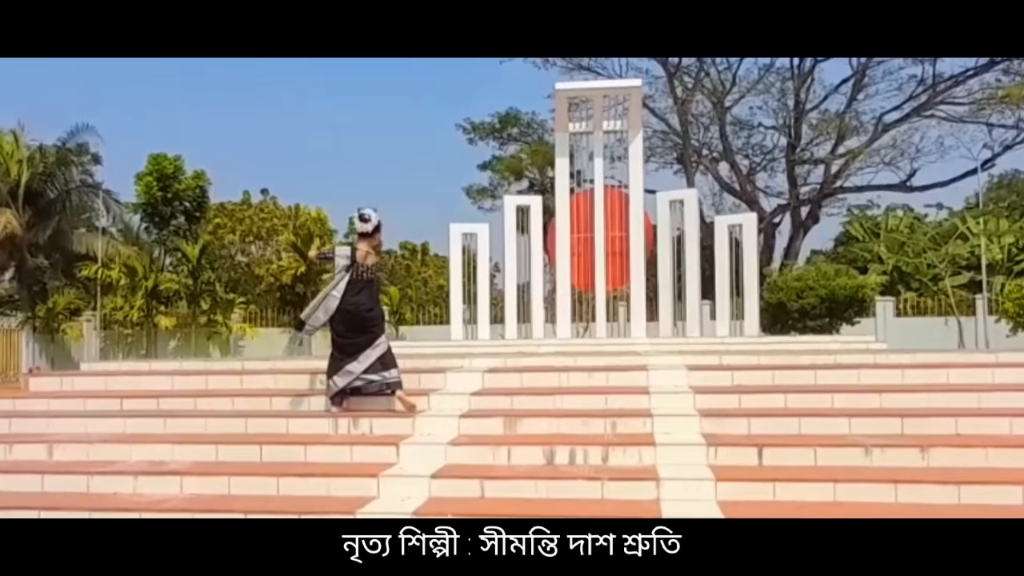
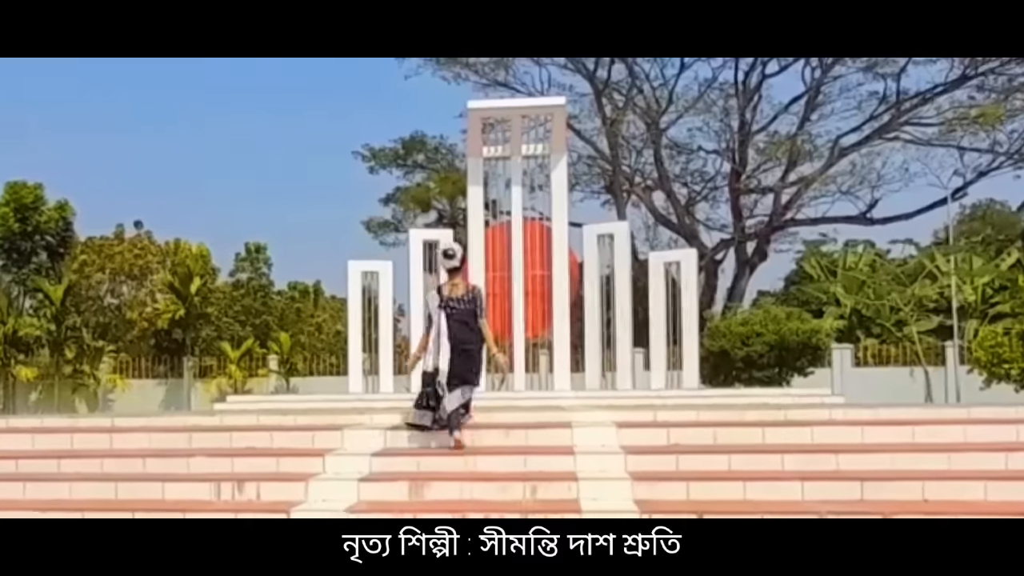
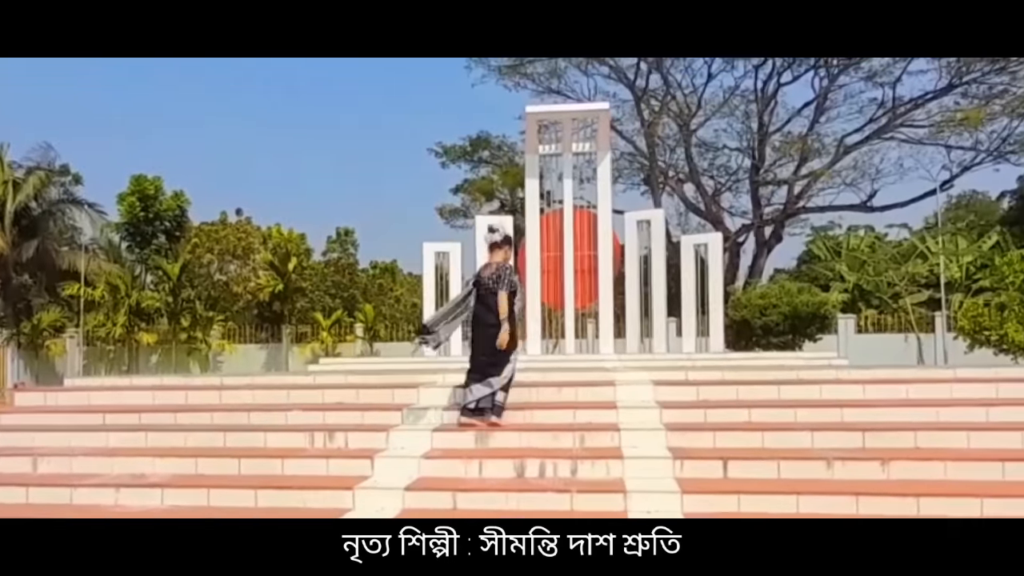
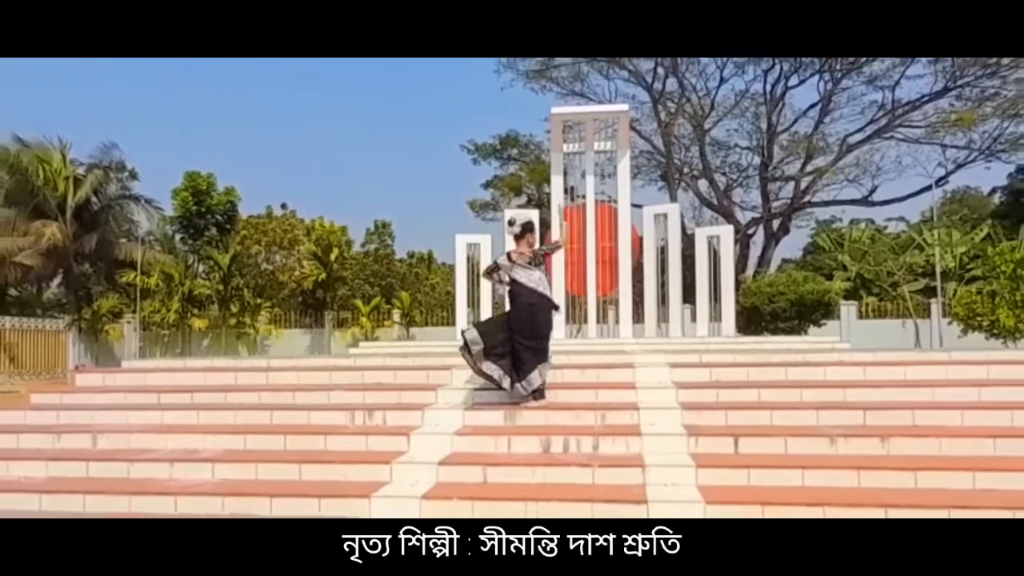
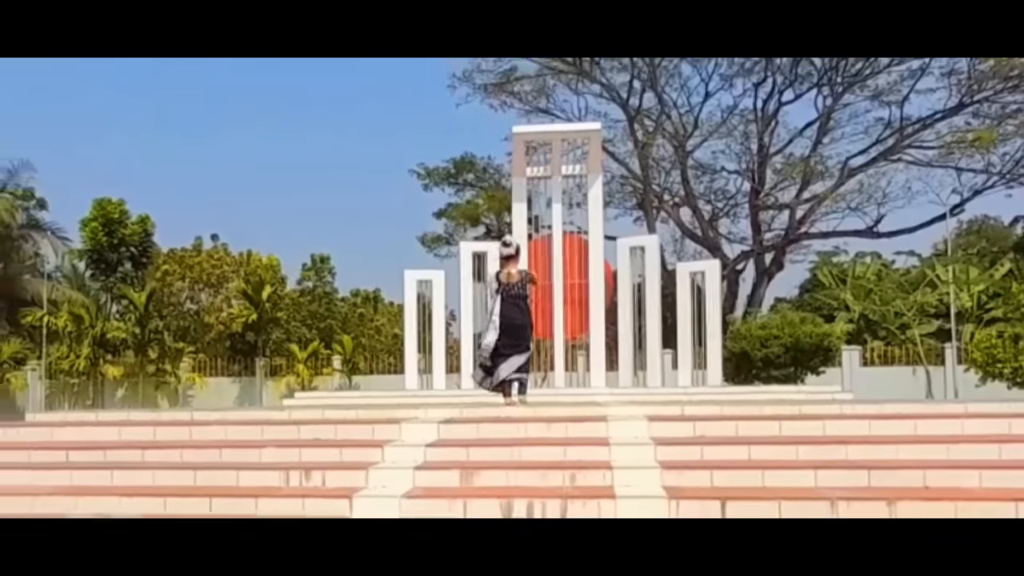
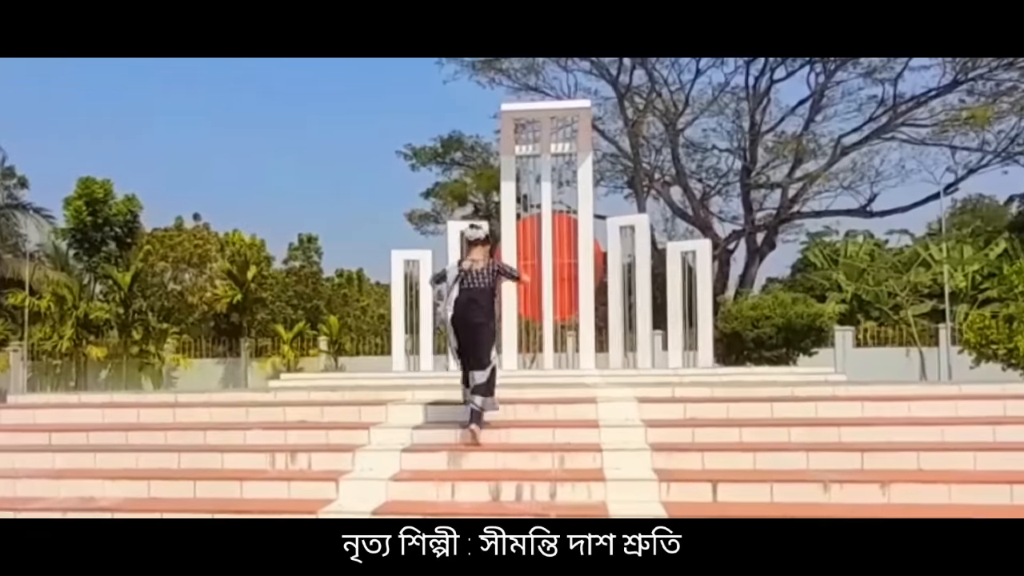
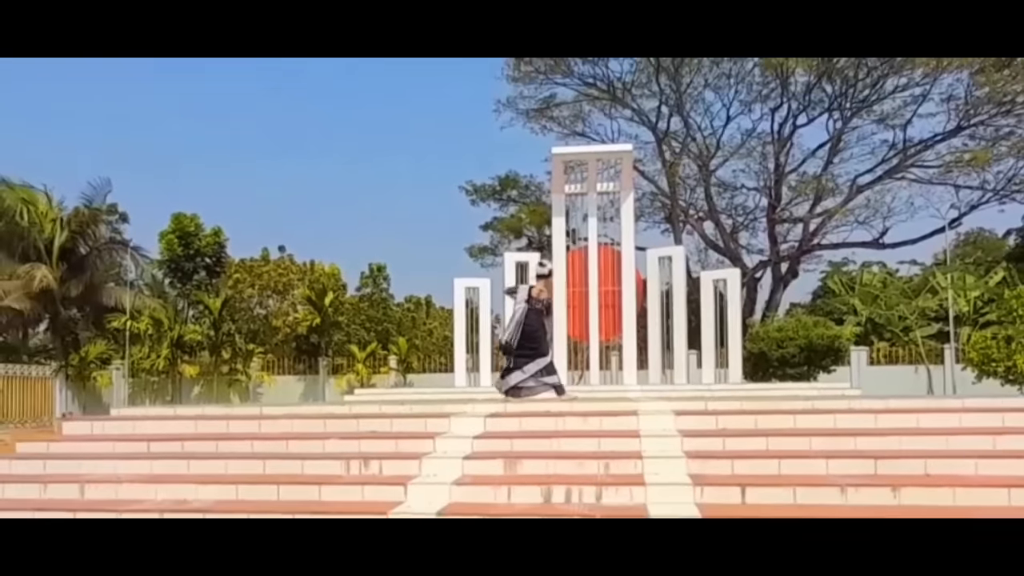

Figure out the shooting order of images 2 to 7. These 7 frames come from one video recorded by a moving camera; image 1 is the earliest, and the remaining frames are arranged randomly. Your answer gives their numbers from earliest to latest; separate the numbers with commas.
4, 3, 6, 2, 5, 7
